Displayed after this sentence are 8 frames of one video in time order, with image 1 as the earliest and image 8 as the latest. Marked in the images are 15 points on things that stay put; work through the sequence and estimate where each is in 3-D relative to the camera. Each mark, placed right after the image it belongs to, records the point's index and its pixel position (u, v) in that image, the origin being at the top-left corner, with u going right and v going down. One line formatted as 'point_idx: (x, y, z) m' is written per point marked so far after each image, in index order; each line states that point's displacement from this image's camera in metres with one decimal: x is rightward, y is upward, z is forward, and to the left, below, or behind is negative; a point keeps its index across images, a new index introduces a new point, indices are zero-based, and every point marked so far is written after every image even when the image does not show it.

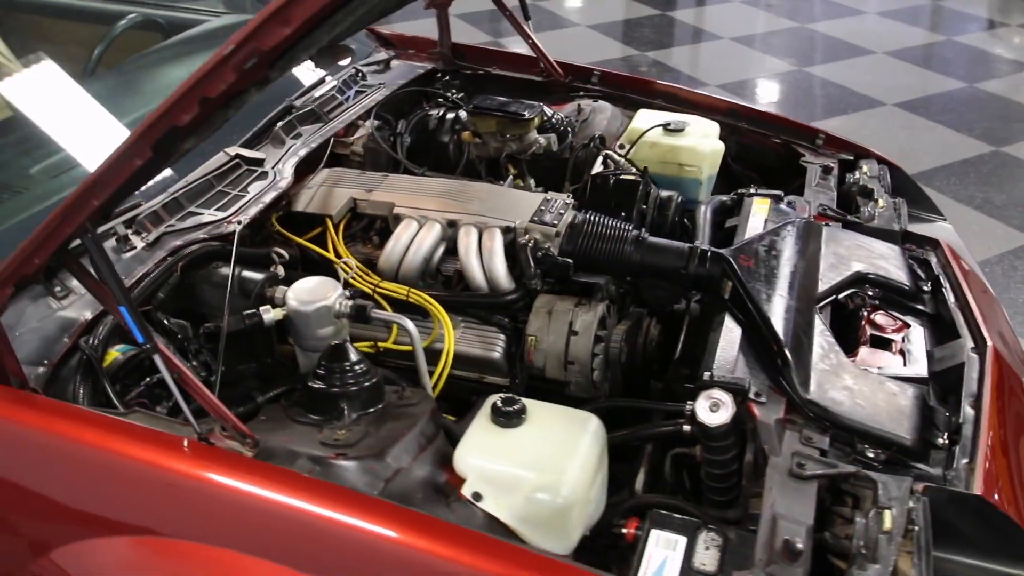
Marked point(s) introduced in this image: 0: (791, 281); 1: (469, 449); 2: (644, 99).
0: (+0.4, 0.0, +1.3) m
1: (0.0, -0.2, +1.0) m
2: (+0.3, +0.4, +1.9) m
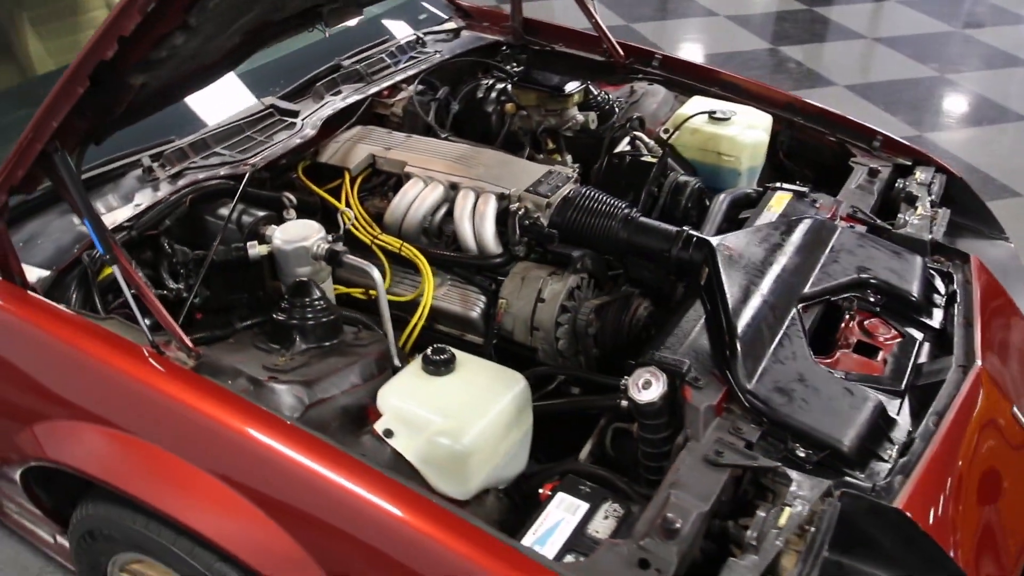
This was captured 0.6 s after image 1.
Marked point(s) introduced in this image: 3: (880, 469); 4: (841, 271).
0: (+0.4, 0.0, +1.3) m
1: (-0.1, -0.1, +1.1) m
2: (+0.4, +0.4, +1.9) m
3: (+0.4, -0.2, +1.1) m
4: (+0.5, 0.0, +1.4) m
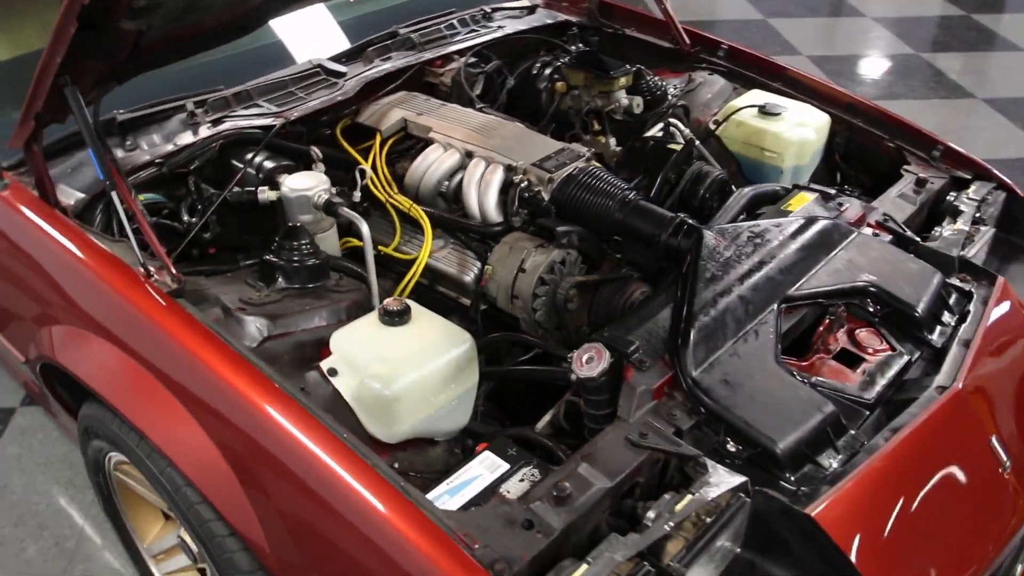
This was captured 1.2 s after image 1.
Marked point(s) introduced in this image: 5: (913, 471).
0: (+0.4, 0.0, +1.3) m
1: (-0.2, -0.1, +1.2) m
2: (+0.5, +0.4, +1.9) m
3: (+0.4, -0.2, +1.1) m
4: (+0.5, 0.0, +1.3) m
5: (+0.5, -0.2, +1.1) m
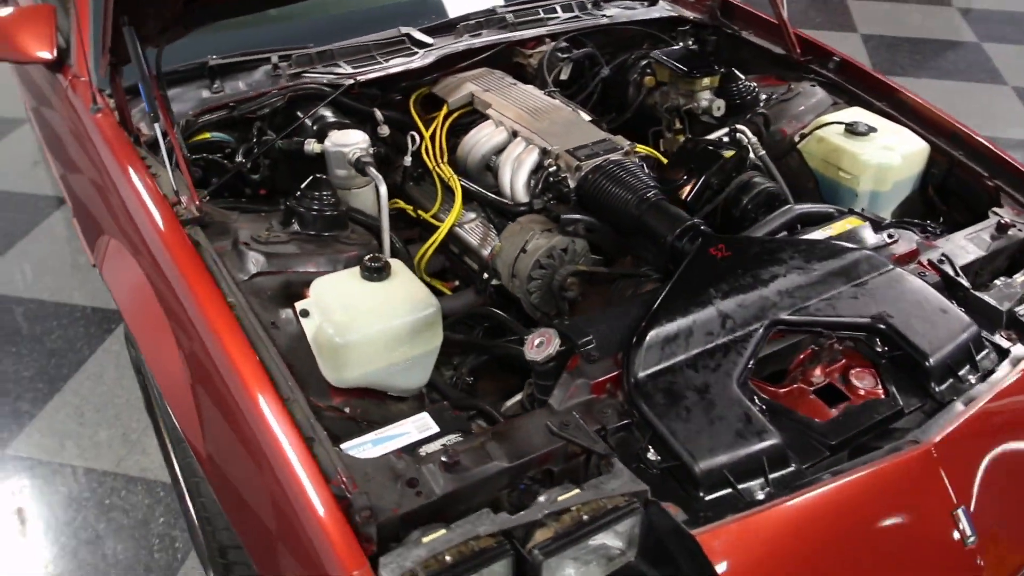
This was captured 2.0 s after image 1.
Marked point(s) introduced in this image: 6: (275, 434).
0: (+0.3, 0.0, +1.2) m
1: (-0.3, 0.0, +1.2) m
2: (+0.7, +0.4, +1.7) m
3: (+0.2, -0.2, +1.0) m
4: (+0.5, 0.0, +1.2) m
5: (+0.4, -0.3, +1.0) m
6: (-0.3, -0.2, +1.0) m
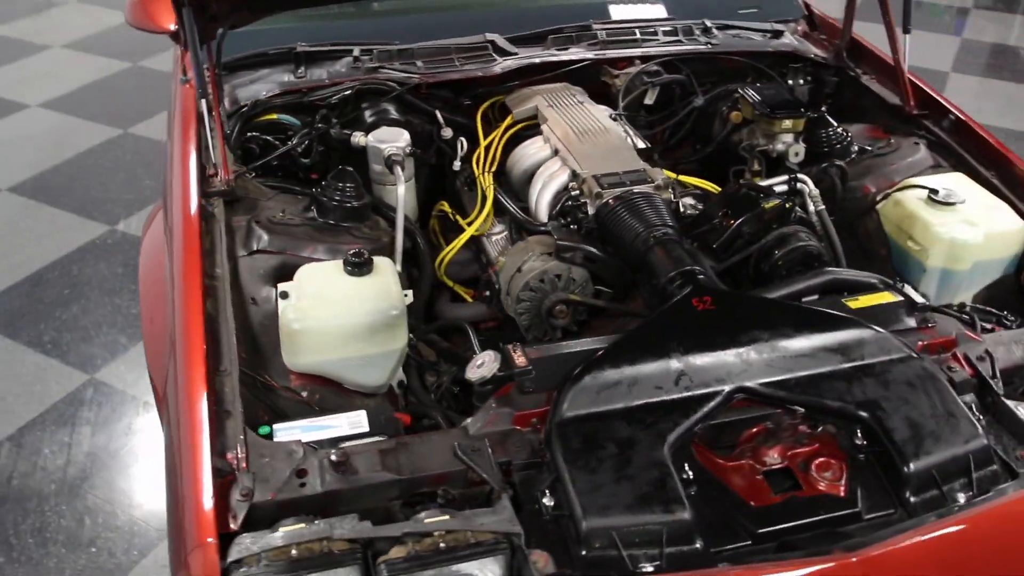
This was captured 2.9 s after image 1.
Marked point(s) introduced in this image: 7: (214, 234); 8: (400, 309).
0: (+0.3, -0.1, +1.1) m
1: (-0.3, 0.0, +1.3) m
2: (+0.8, +0.2, +1.5) m
3: (+0.1, -0.3, +1.0) m
4: (+0.4, -0.1, +1.1) m
5: (+0.2, -0.3, +0.9) m
6: (-0.4, -0.1, +1.1) m
7: (-0.4, +0.1, +1.3) m
8: (-0.1, 0.0, +1.2) m
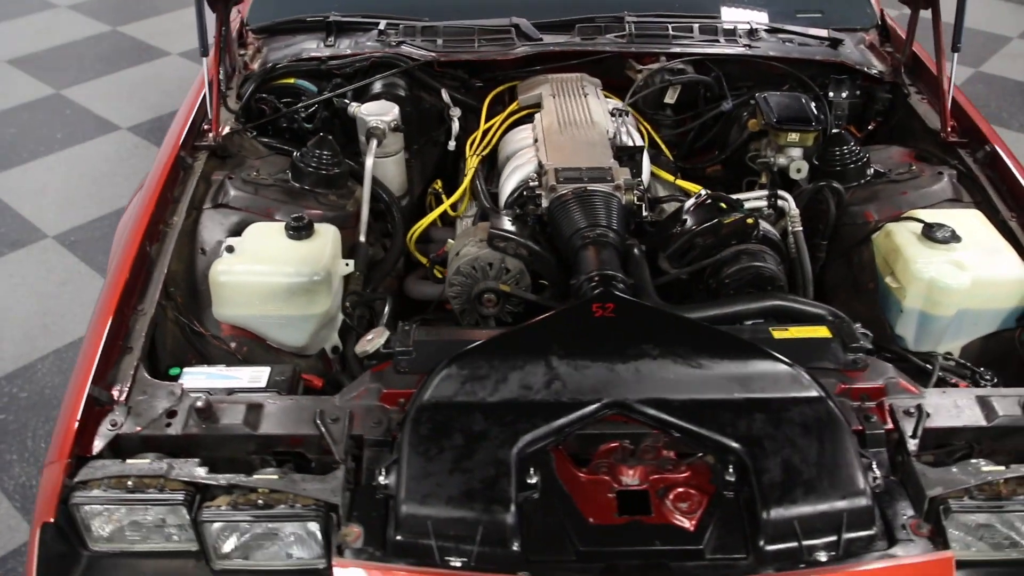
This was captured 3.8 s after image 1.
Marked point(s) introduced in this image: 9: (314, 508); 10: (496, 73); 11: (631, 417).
0: (+0.1, -0.1, +1.1) m
1: (-0.4, +0.1, +1.3) m
2: (+0.7, +0.1, +1.4) m
3: (-0.1, -0.3, +1.0) m
4: (+0.2, -0.2, +1.1) m
5: (0.0, -0.3, +0.9) m
6: (-0.5, -0.1, +1.1) m
7: (-0.5, +0.2, +1.4) m
8: (-0.3, 0.0, +1.3) m
9: (-0.2, -0.2, +1.0) m
10: (0.0, +0.4, +1.7) m
11: (+0.1, -0.2, +1.1) m
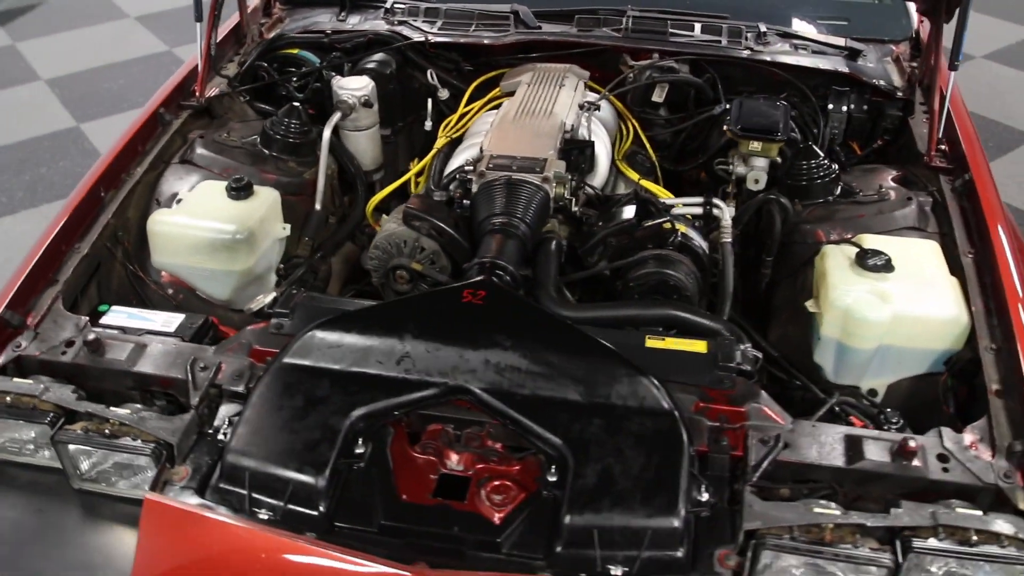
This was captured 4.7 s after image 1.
0: (0.0, -0.1, +1.1) m
1: (-0.5, +0.2, +1.4) m
2: (+0.6, +0.1, +1.3) m
3: (-0.3, -0.2, +1.0) m
4: (0.0, -0.2, +1.0) m
5: (-0.2, -0.3, +0.9) m
6: (-0.7, 0.0, +1.3) m
7: (-0.6, +0.2, +1.5) m
8: (-0.4, +0.1, +1.3) m
9: (-0.4, -0.2, +1.1) m
10: (0.0, +0.4, +1.7) m
11: (0.0, -0.1, +1.1) m
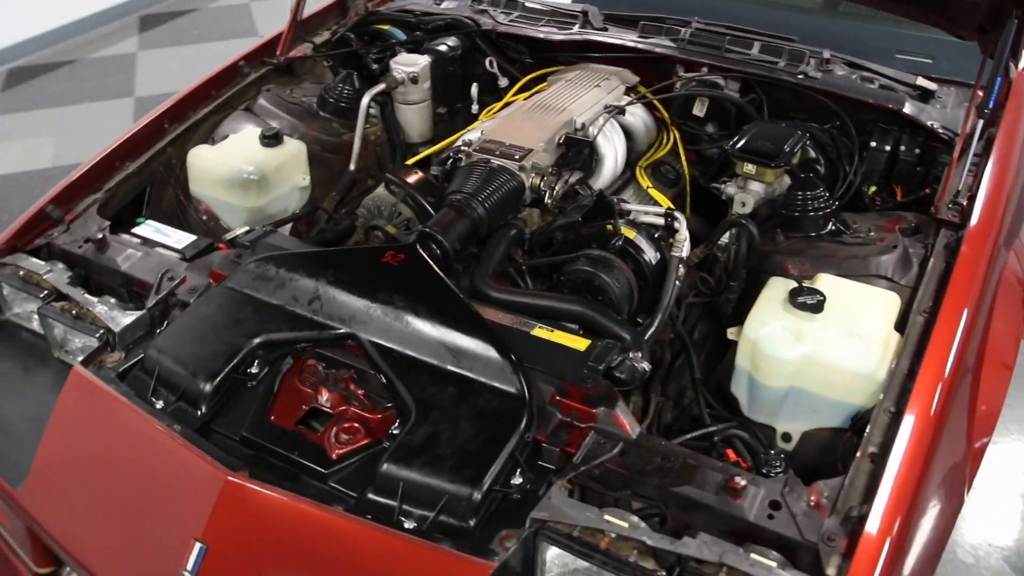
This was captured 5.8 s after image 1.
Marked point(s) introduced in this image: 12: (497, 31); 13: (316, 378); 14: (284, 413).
0: (-0.2, 0.0, +1.2) m
1: (-0.4, +0.3, +1.6) m
2: (+0.5, 0.0, +1.2) m
3: (-0.5, -0.1, +1.2) m
4: (-0.1, -0.1, +1.1) m
5: (-0.4, -0.2, +1.1) m
6: (-0.7, +0.2, +1.5) m
7: (-0.5, +0.4, +1.7) m
8: (-0.4, +0.2, +1.5) m
9: (-0.6, -0.1, +1.3) m
10: (+0.1, +0.5, +1.8) m
11: (-0.2, -0.1, +1.2) m
12: (0.0, +0.5, +1.8) m
13: (-0.2, -0.1, +1.2) m
14: (-0.3, -0.2, +1.2) m
